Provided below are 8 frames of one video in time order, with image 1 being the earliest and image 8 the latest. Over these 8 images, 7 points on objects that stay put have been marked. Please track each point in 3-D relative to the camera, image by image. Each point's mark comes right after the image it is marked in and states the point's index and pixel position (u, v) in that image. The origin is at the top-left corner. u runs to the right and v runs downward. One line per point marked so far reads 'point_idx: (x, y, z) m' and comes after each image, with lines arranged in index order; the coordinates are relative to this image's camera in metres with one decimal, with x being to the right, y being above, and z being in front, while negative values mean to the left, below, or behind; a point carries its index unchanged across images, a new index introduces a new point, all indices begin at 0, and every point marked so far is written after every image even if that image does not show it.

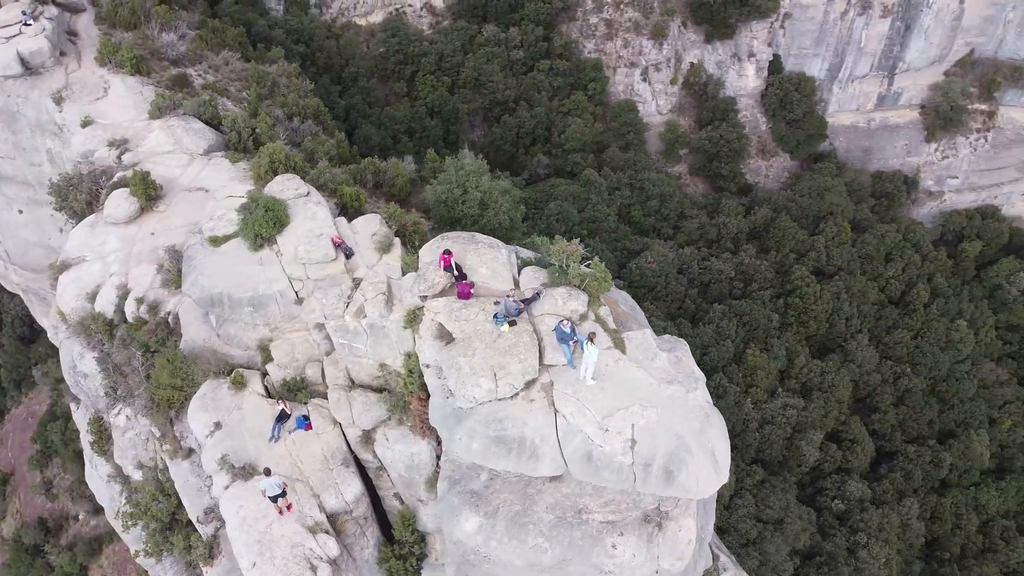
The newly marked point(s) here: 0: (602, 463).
0: (+1.2, -2.3, +10.6) m
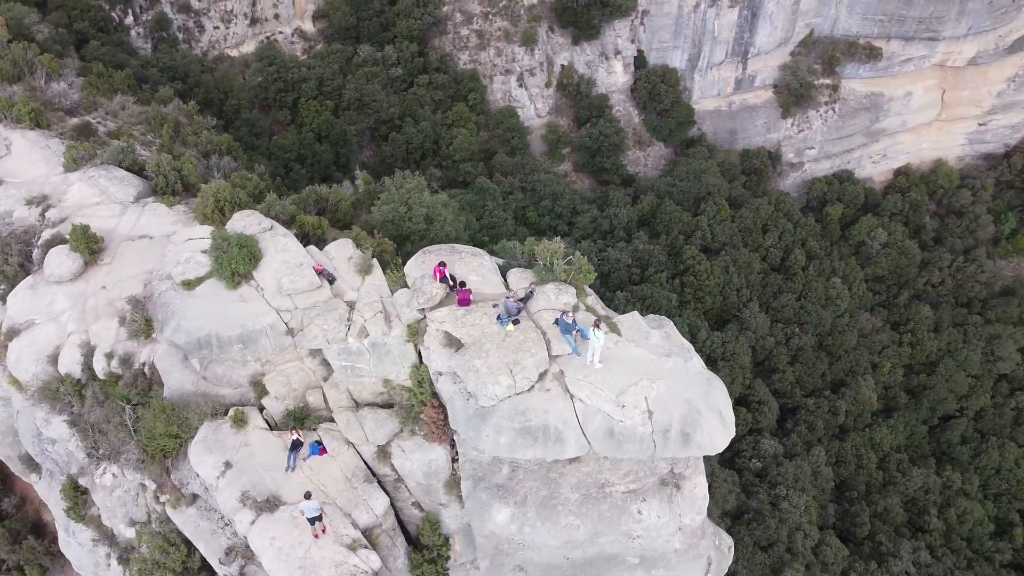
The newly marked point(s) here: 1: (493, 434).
0: (+1.6, -2.1, +11.6) m
1: (-0.3, -2.1, +11.7) m
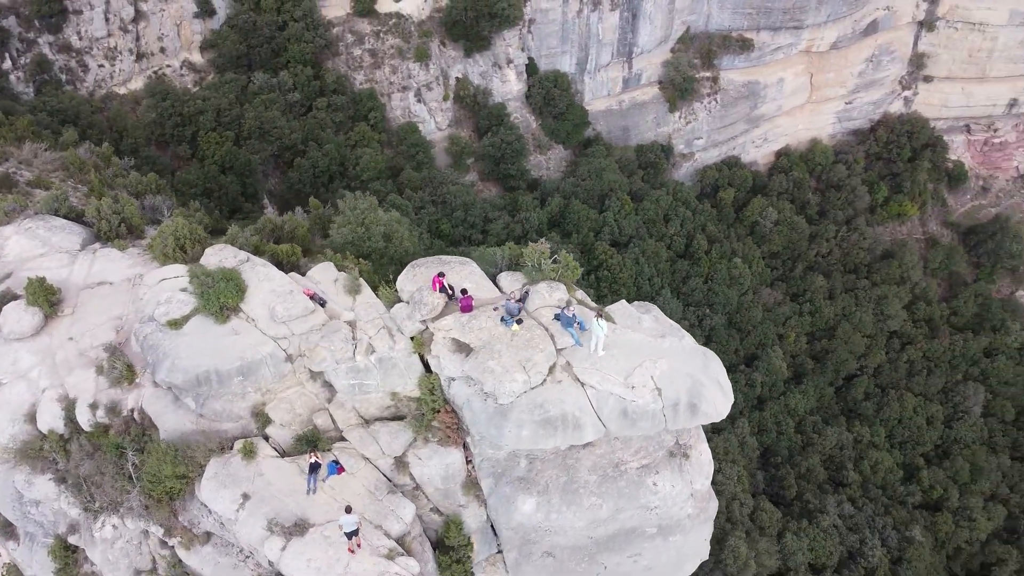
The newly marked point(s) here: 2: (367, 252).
0: (+2.0, -2.0, +12.5) m
1: (0.0, -2.2, +12.4) m
2: (-3.5, +0.9, +19.6) m
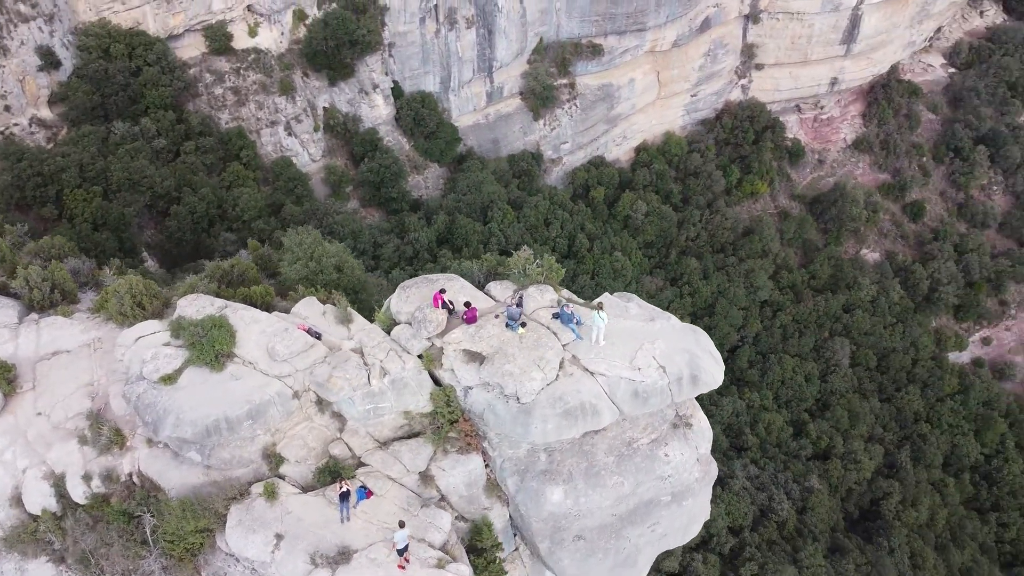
0: (+2.3, -1.8, +13.6) m
1: (+0.5, -2.2, +13.2) m
2: (-4.6, +0.1, +19.8) m
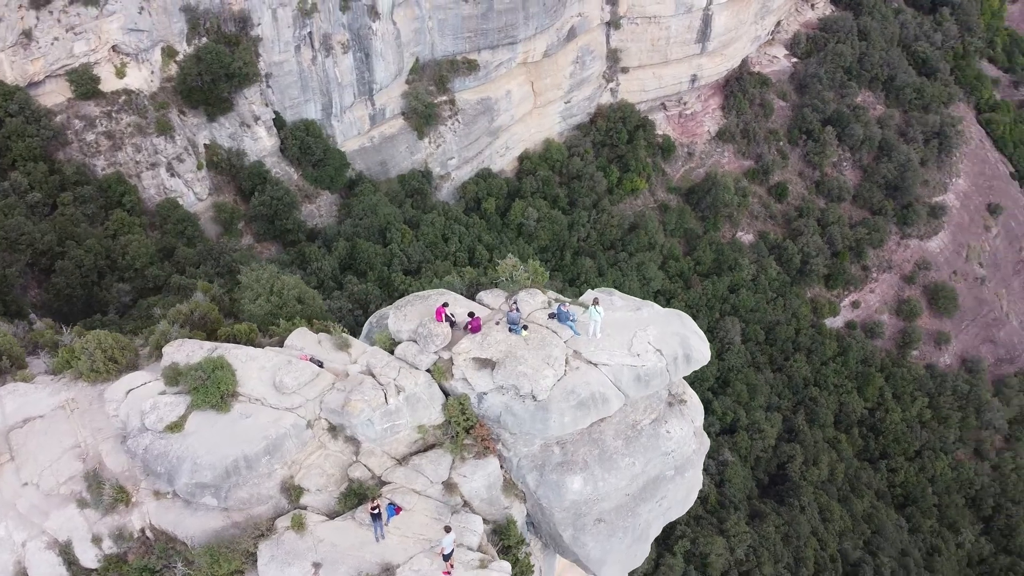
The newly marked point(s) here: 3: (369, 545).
0: (+2.5, -1.6, +14.6) m
1: (+0.8, -2.2, +13.9) m
2: (-5.4, -0.7, +19.7) m
3: (-2.4, -4.3, +13.5) m
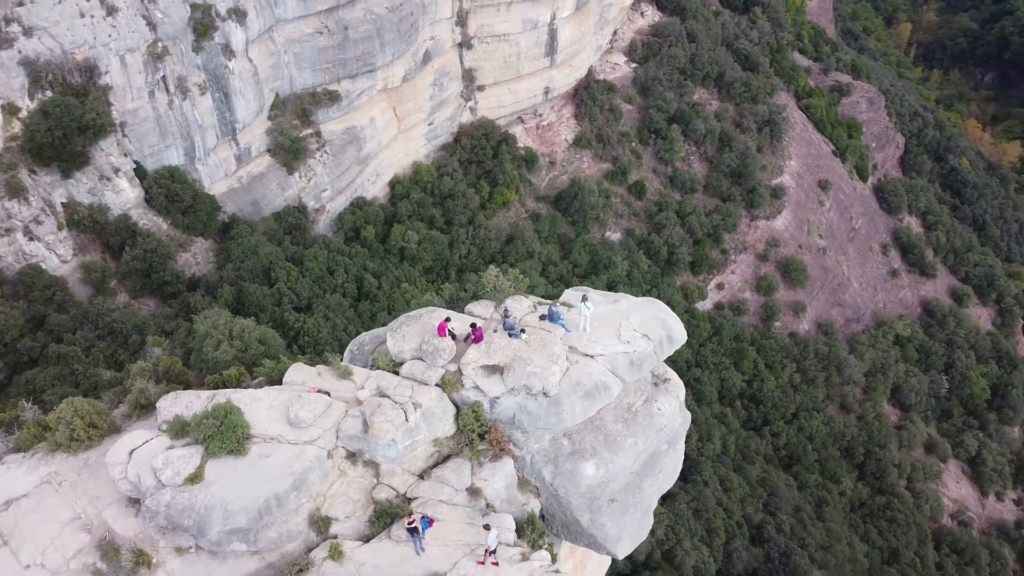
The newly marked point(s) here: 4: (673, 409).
0: (+2.5, -1.4, +15.9) m
1: (+1.1, -2.2, +14.9) m
2: (-6.1, -1.7, +19.6) m
3: (-1.7, -4.7, +13.9) m
4: (+3.3, -2.5, +16.8) m
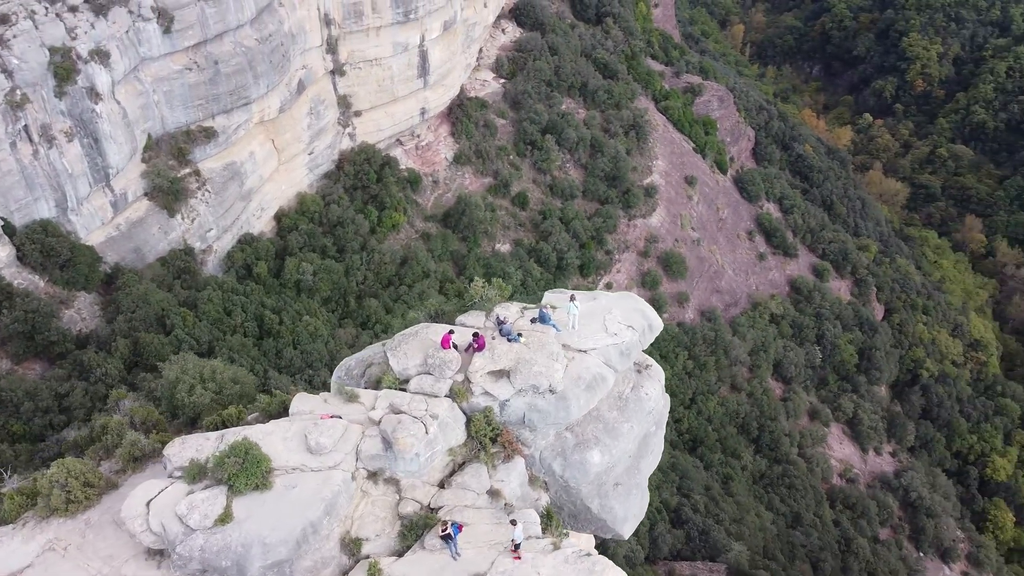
0: (+2.4, -1.3, +17.0) m
1: (+1.2, -2.2, +15.8) m
2: (-6.6, -2.6, +19.4) m
3: (-1.0, -4.9, +14.4) m
4: (+3.2, -2.4, +18.0) m
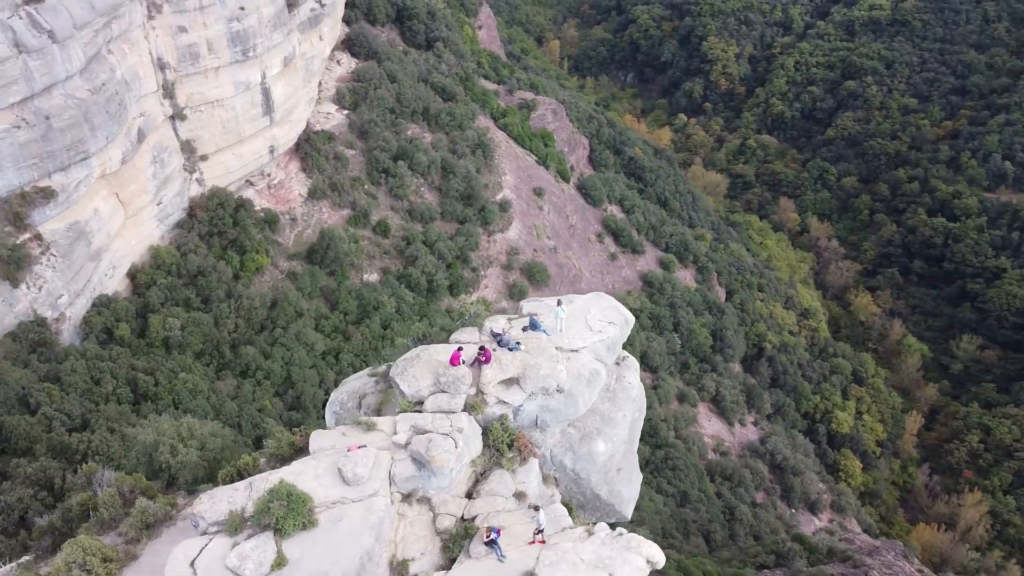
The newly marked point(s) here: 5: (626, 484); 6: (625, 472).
0: (+2.3, -1.3, +18.4) m
1: (+1.5, -2.3, +17.0) m
2: (-6.8, -3.8, +19.0) m
3: (-0.1, -5.2, +15.1) m
4: (+2.9, -2.3, +19.5) m
5: (+2.6, -4.6, +18.7) m
6: (+2.5, -4.3, +18.6) m
